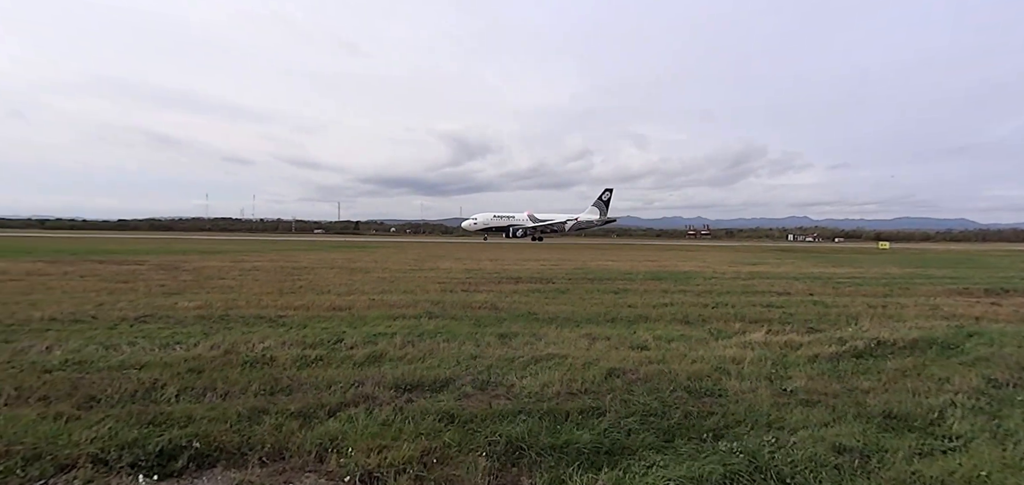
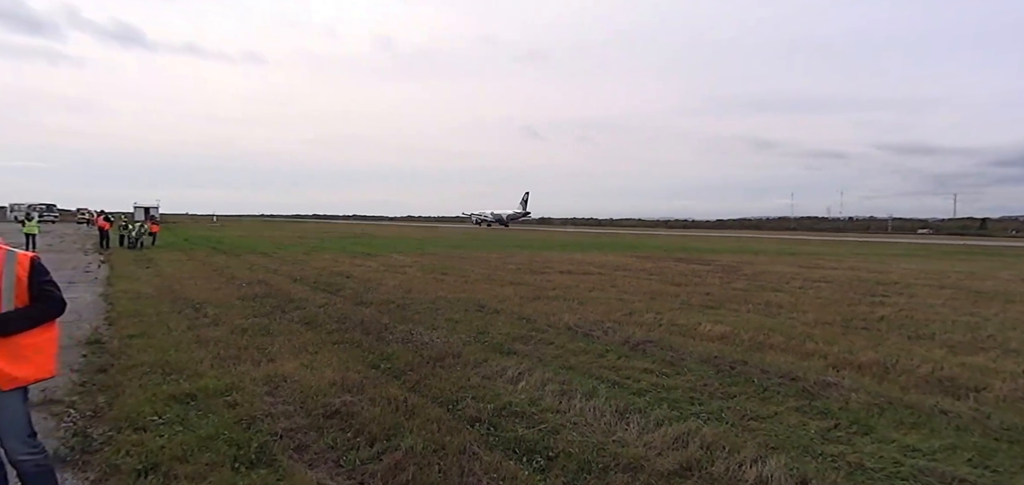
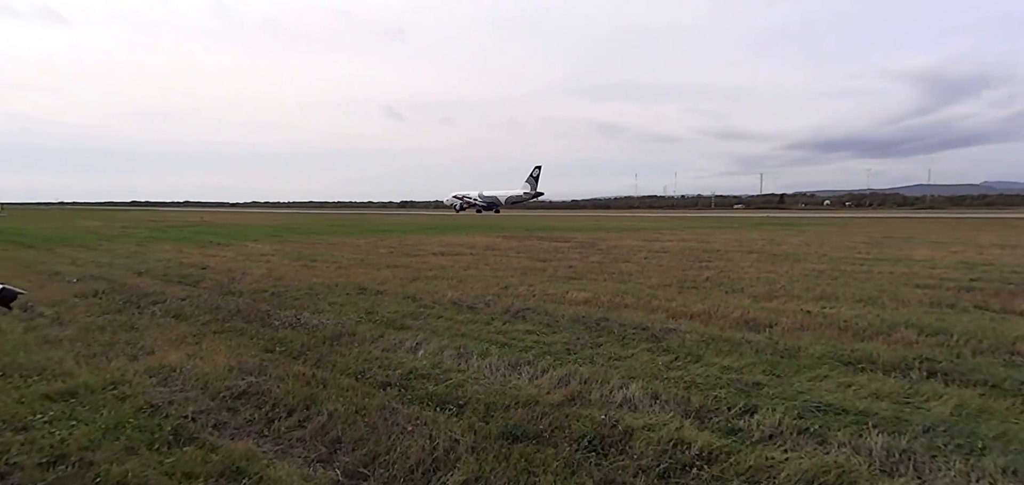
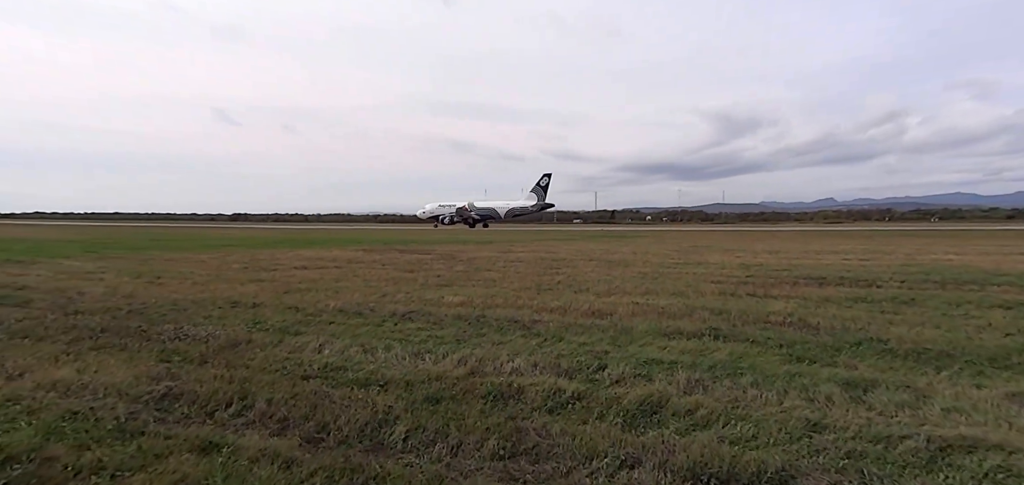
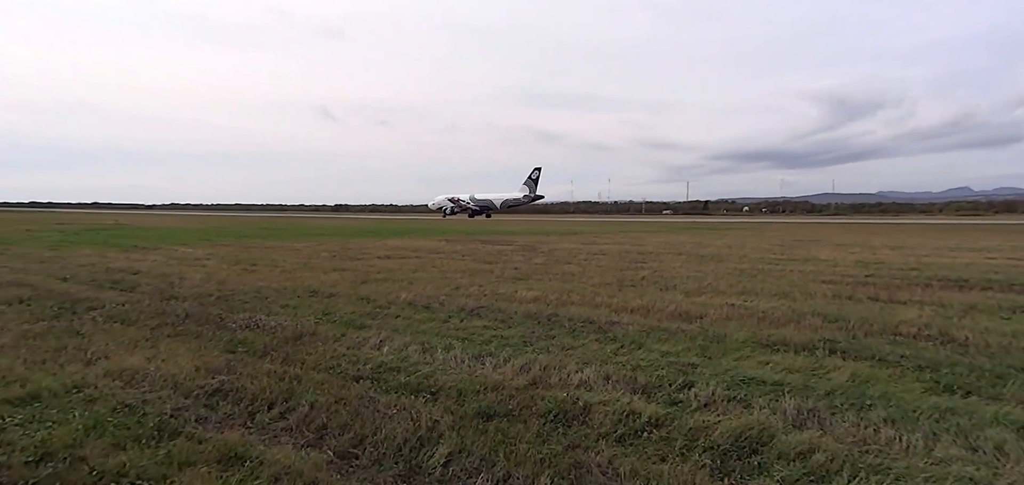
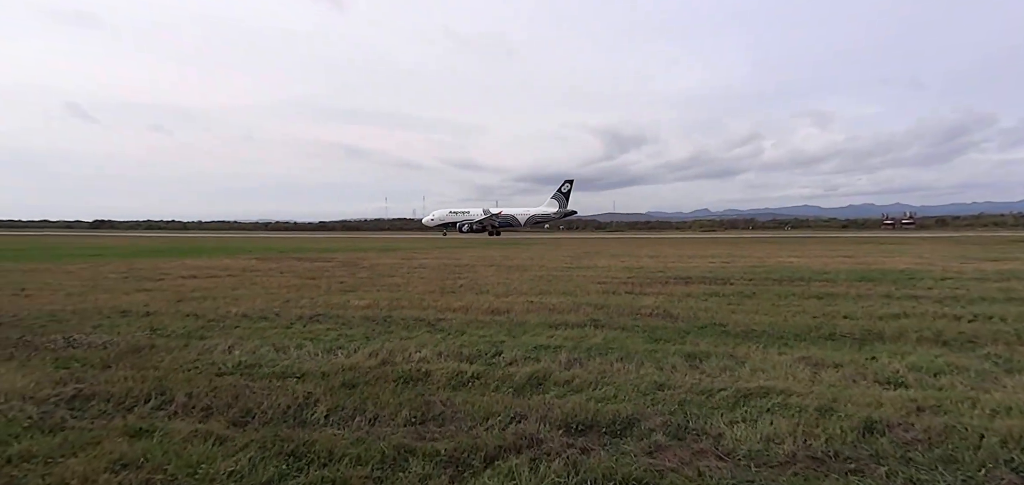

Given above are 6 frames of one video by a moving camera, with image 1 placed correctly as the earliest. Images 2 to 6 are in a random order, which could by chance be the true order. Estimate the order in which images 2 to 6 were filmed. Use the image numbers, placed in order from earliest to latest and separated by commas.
6, 4, 5, 3, 2
